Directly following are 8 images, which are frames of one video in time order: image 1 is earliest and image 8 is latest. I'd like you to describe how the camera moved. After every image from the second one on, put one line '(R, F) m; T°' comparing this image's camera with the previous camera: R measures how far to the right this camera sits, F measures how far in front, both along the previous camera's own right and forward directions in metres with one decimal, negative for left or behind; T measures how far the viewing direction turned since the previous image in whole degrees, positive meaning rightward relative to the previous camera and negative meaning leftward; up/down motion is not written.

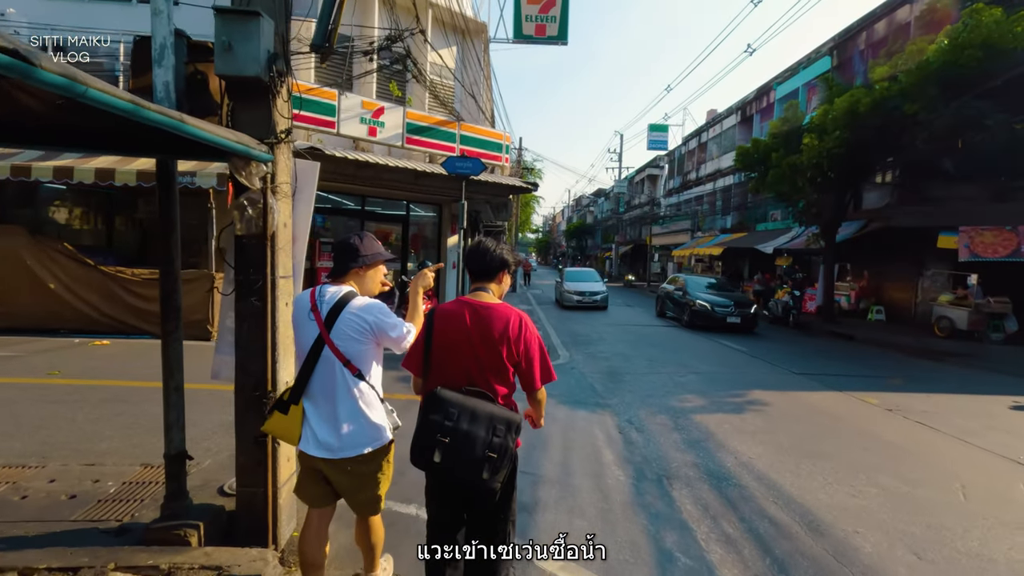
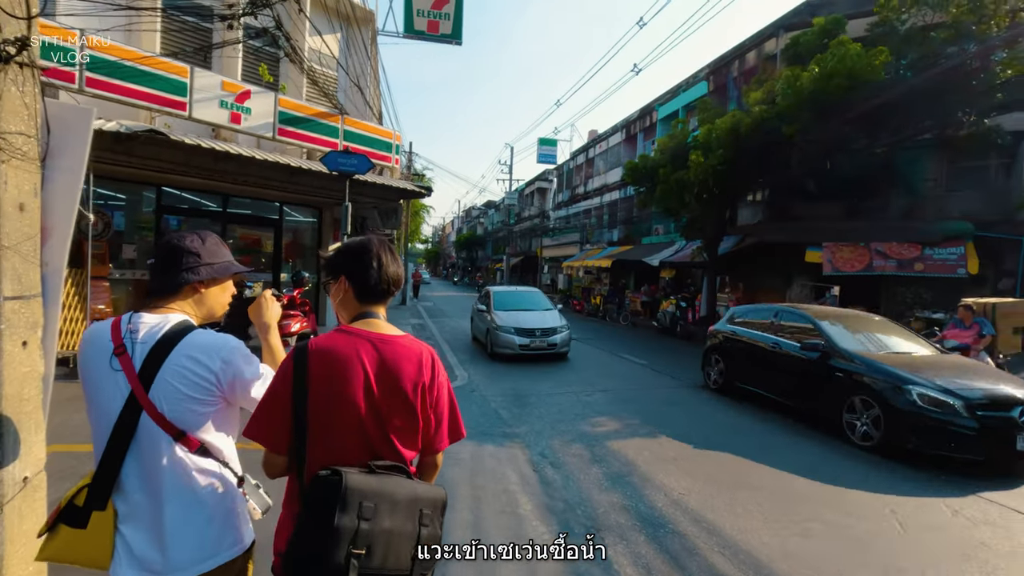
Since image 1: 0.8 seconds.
(-0.1, +1.0) m; +12°
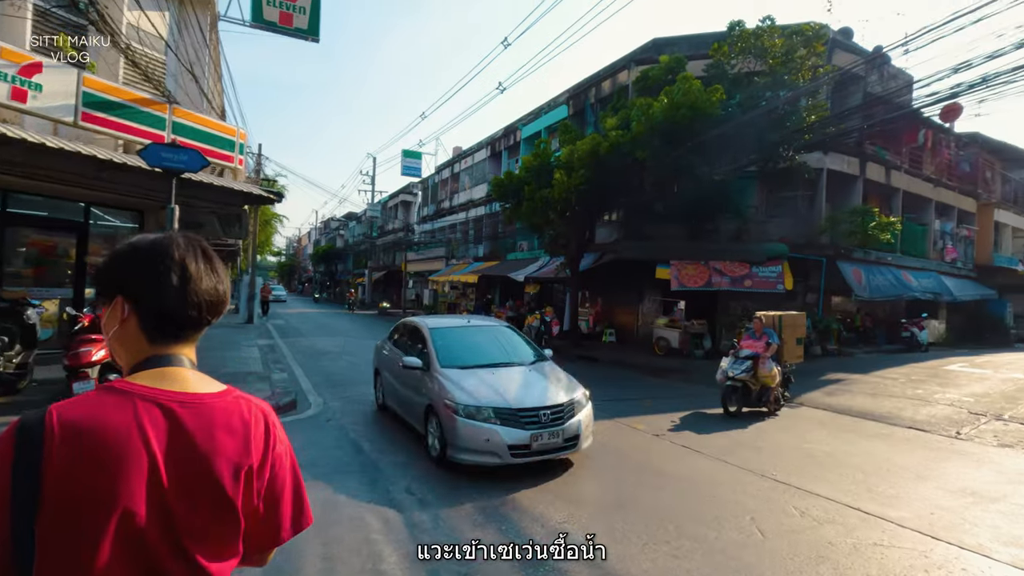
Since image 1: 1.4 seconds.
(0.0, +0.5) m; +14°
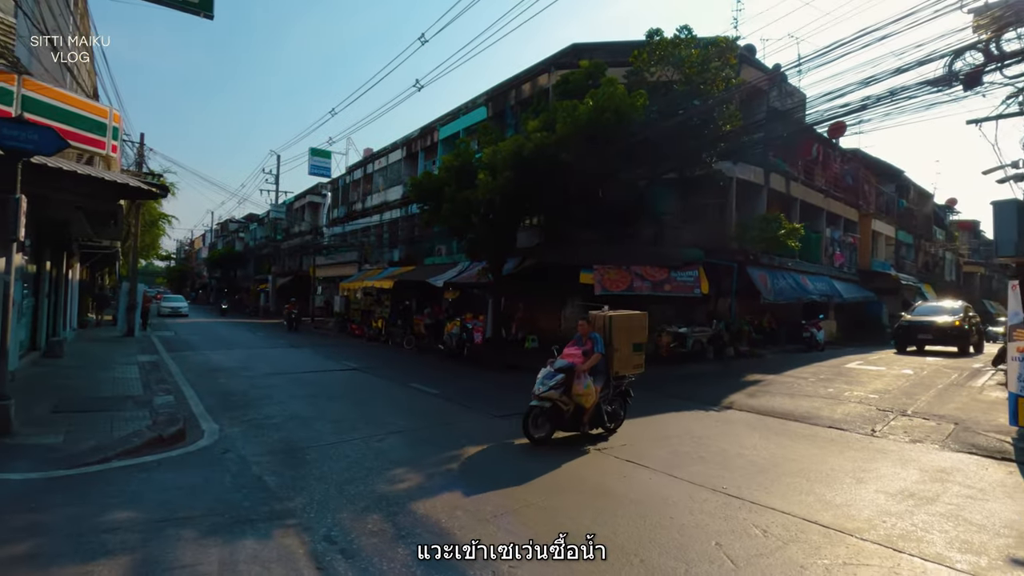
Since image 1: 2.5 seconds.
(-0.2, +0.7) m; +9°
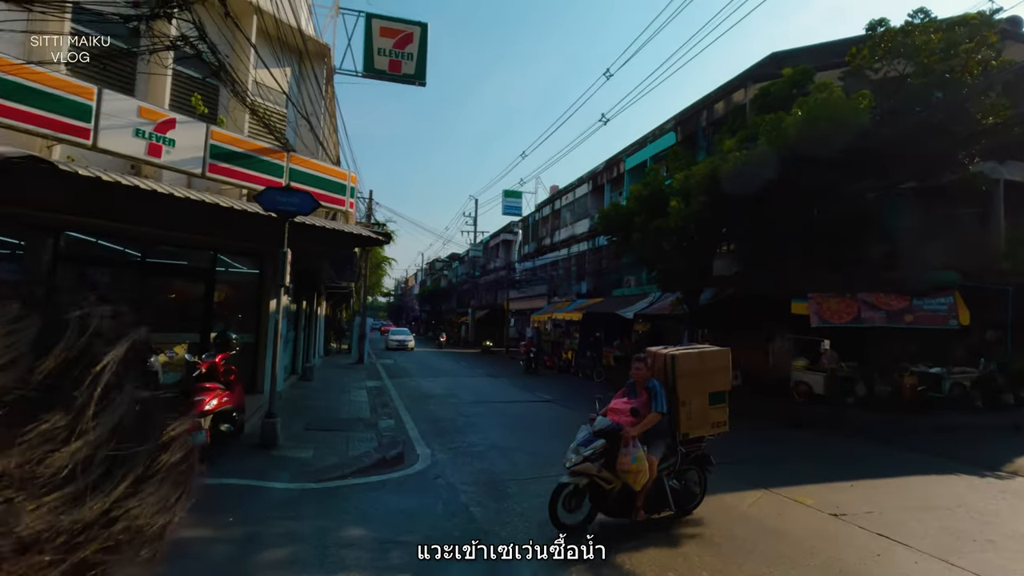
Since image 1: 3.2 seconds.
(-0.2, +0.2) m; -20°
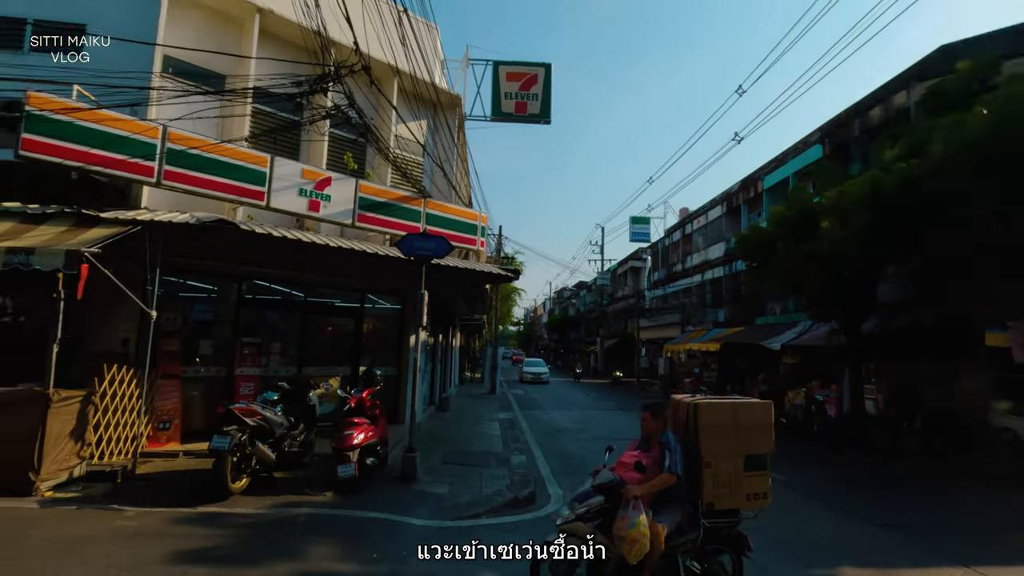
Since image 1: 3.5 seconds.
(0.0, +0.1) m; -14°
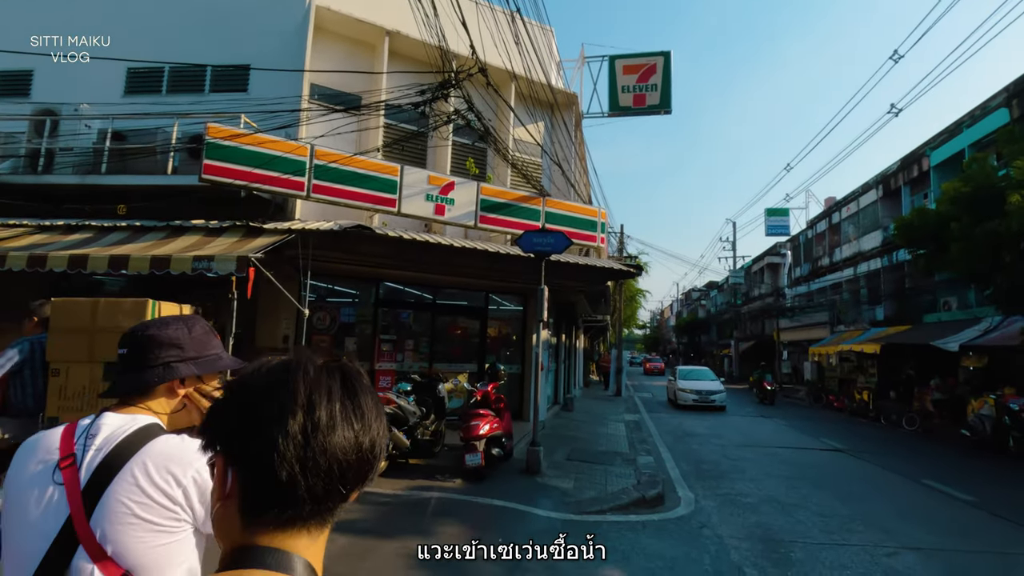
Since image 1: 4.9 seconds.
(0.0, 0.0) m; -13°
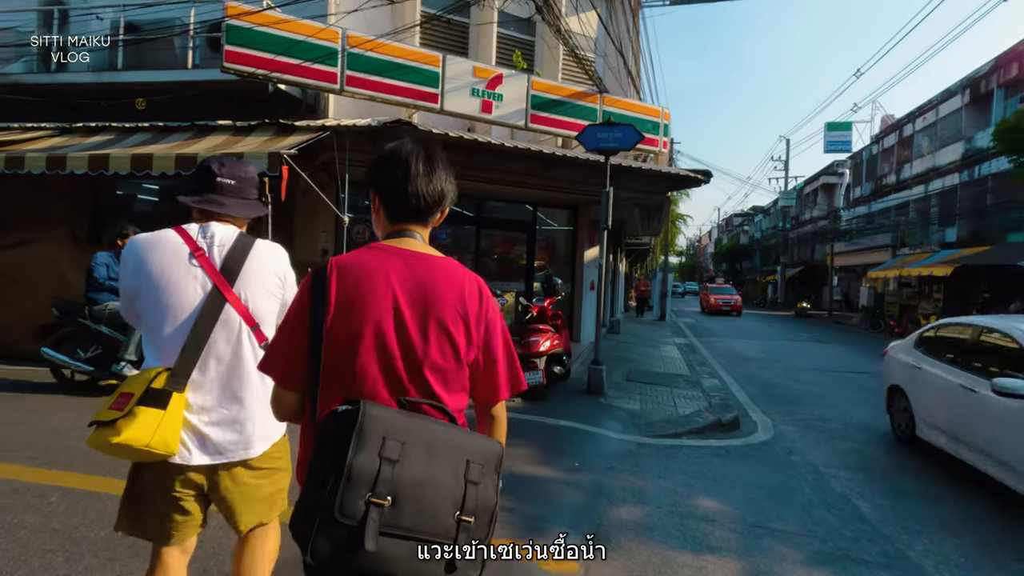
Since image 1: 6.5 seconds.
(-0.4, +0.8) m; -3°
